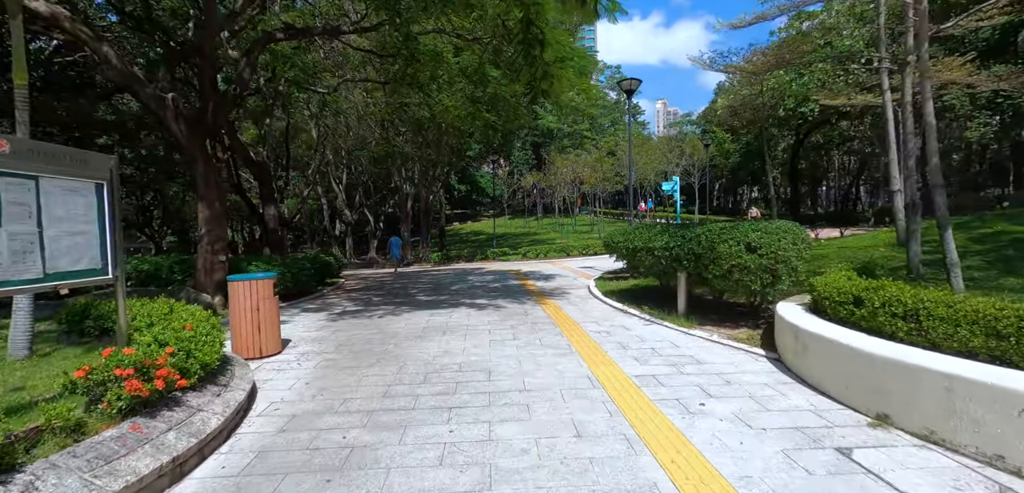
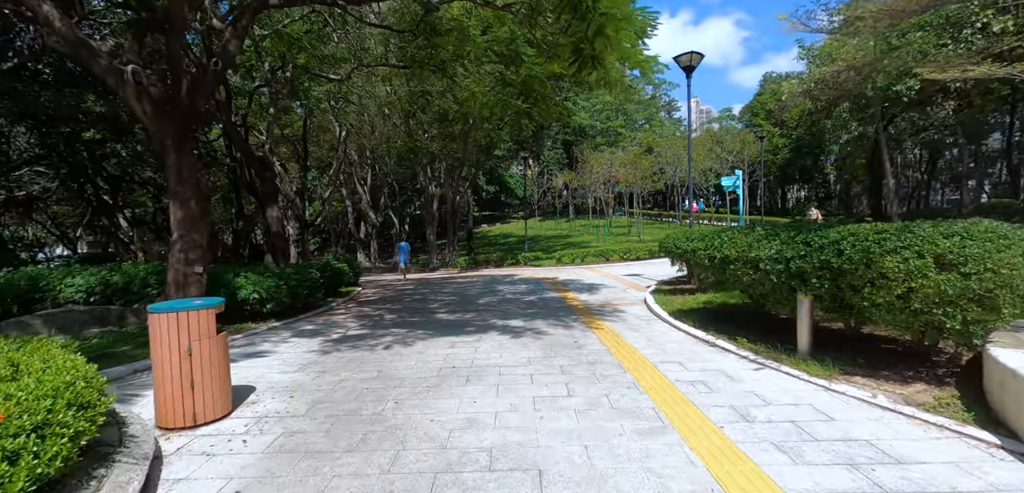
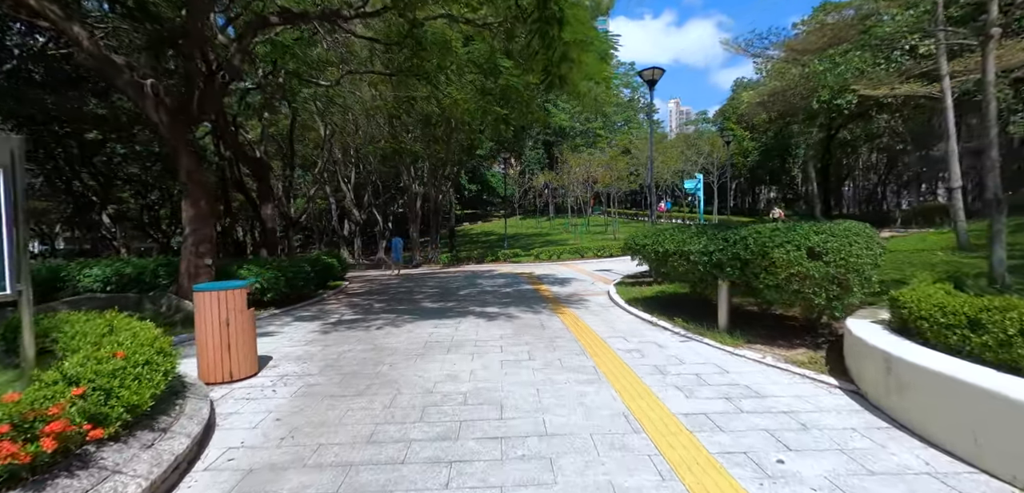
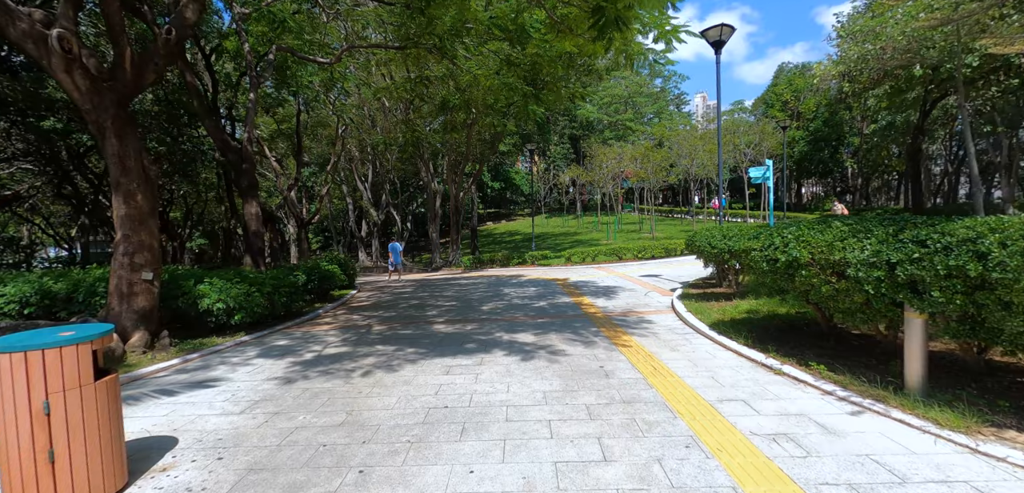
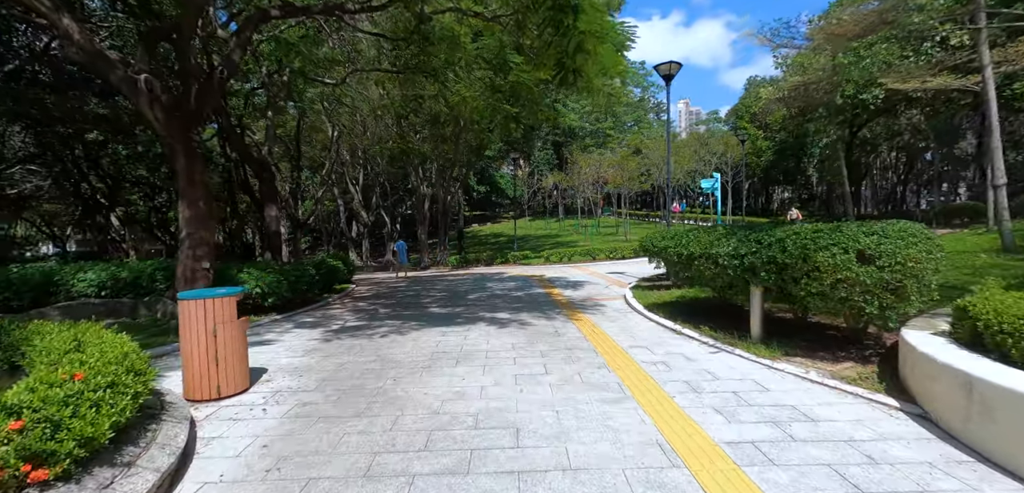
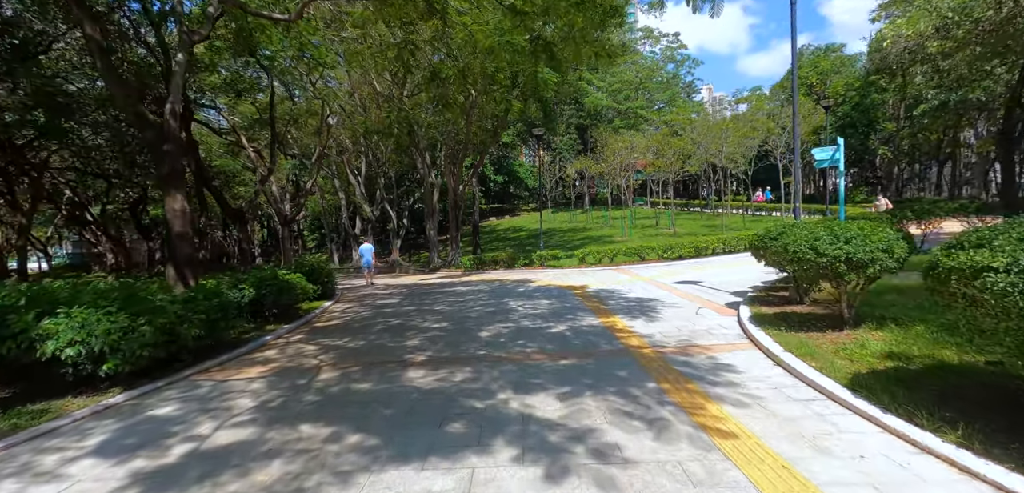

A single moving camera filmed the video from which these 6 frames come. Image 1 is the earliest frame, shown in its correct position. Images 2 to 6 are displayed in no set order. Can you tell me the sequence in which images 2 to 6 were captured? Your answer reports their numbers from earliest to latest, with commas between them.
3, 5, 2, 4, 6
